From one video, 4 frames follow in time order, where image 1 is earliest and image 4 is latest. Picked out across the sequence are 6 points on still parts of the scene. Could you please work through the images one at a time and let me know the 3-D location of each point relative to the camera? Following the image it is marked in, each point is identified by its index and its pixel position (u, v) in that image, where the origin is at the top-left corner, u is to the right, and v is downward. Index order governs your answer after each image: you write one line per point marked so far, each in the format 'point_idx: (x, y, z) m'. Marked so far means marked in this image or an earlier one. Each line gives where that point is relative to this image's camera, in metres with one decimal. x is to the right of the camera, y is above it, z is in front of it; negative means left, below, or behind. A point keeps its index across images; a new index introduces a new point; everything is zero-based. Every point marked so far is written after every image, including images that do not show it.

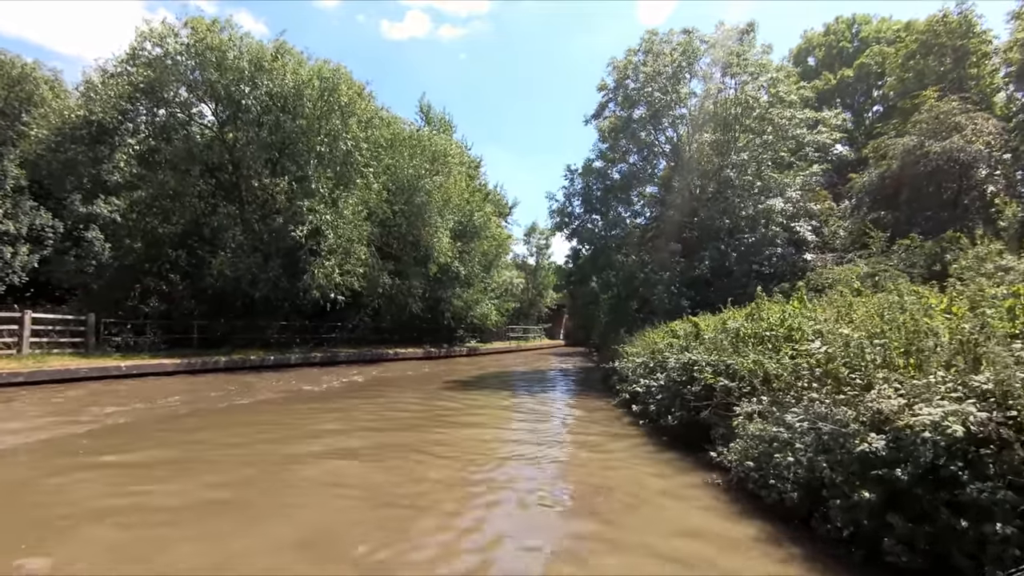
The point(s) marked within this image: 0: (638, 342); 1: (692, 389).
0: (+2.6, -1.1, +12.8) m
1: (+2.2, -1.2, +7.6) m
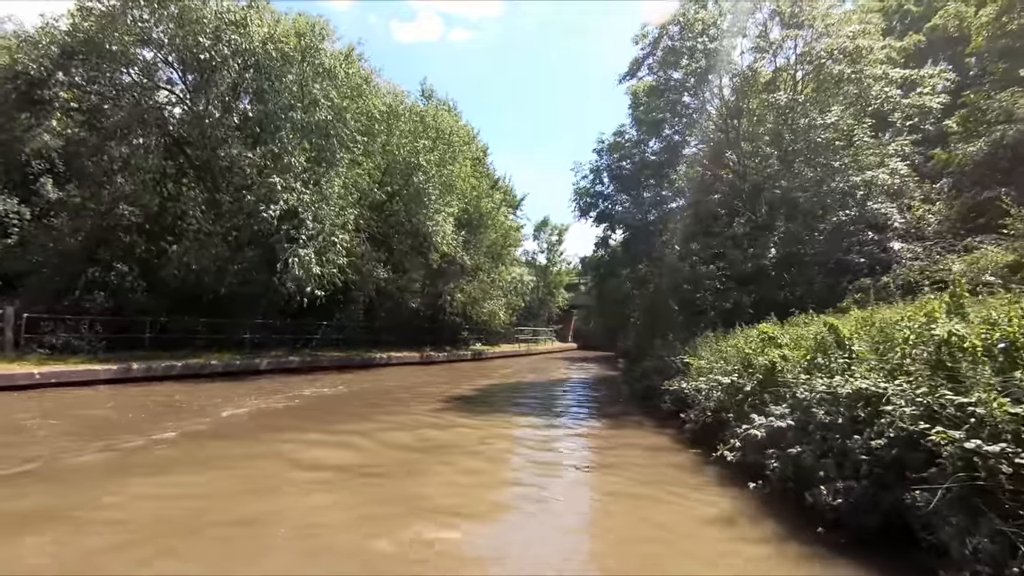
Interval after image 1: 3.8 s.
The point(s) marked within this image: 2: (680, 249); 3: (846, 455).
0: (+2.9, -0.9, +9.4) m
1: (+2.5, -1.1, +4.3) m
2: (+4.2, +1.0, +16.0) m
3: (+2.4, -1.2, +4.7) m
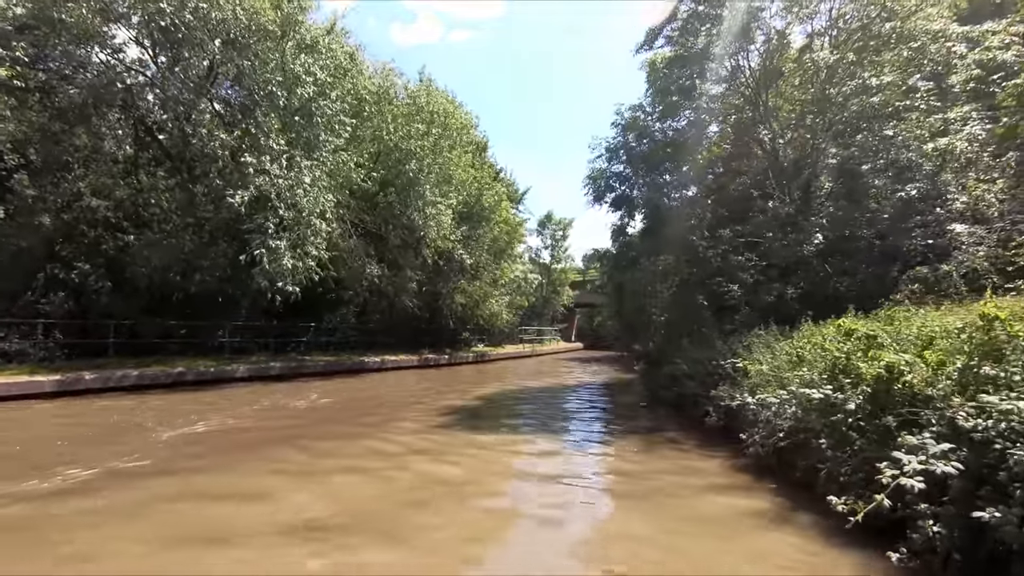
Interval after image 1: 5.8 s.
0: (+3.0, -0.8, +7.7) m
1: (+2.6, -0.9, +2.5) m
2: (+4.3, +1.1, +14.2) m
3: (+2.6, -1.1, +2.9) m
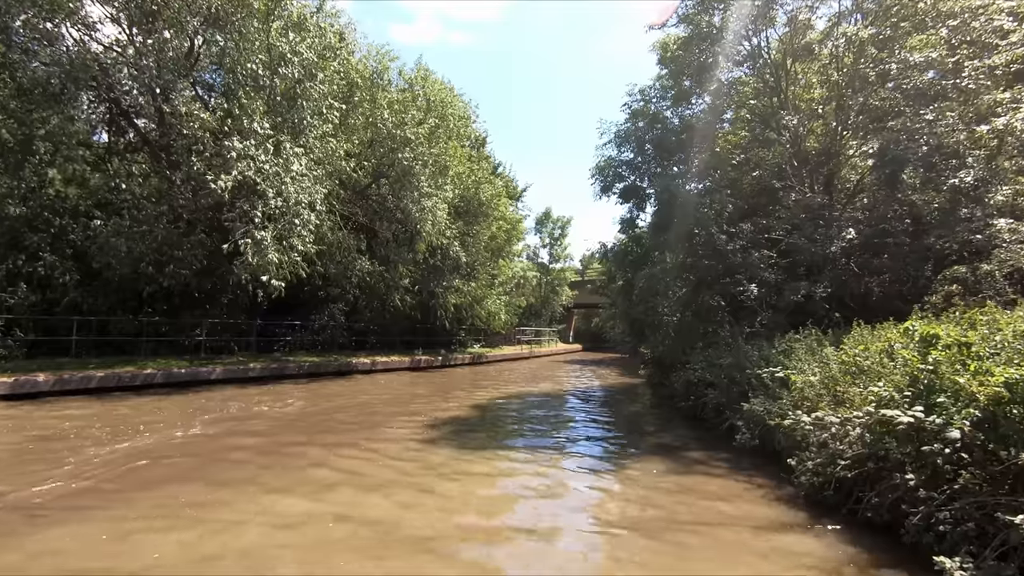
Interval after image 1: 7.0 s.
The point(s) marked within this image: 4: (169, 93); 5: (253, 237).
0: (+3.1, -0.7, +6.6) m
1: (+2.6, -0.9, +1.4) m
2: (+4.3, +1.2, +13.1) m
3: (+2.6, -1.0, +1.8) m
4: (-8.3, +4.5, +14.6) m
5: (-5.8, +1.1, +14.5) m
